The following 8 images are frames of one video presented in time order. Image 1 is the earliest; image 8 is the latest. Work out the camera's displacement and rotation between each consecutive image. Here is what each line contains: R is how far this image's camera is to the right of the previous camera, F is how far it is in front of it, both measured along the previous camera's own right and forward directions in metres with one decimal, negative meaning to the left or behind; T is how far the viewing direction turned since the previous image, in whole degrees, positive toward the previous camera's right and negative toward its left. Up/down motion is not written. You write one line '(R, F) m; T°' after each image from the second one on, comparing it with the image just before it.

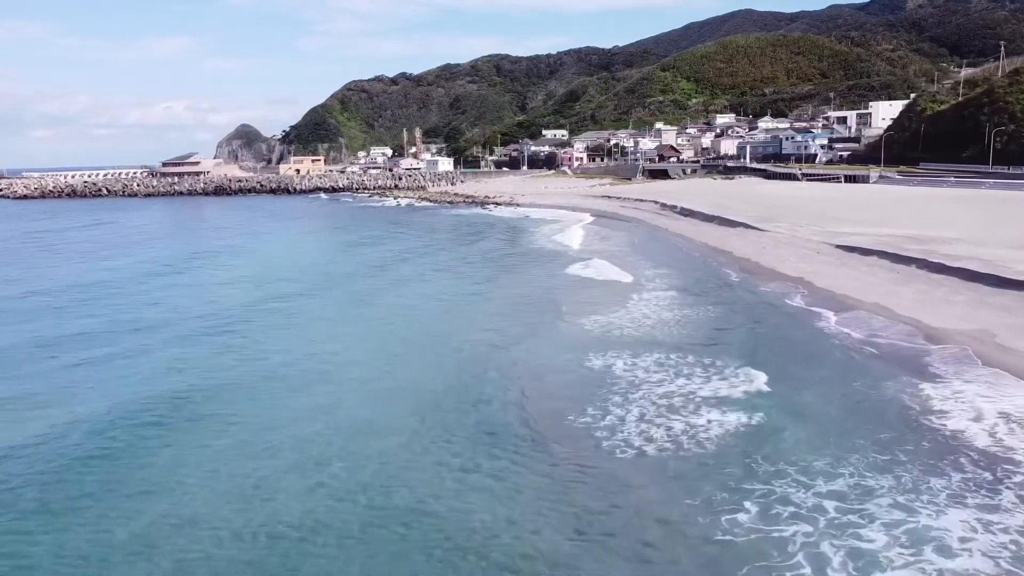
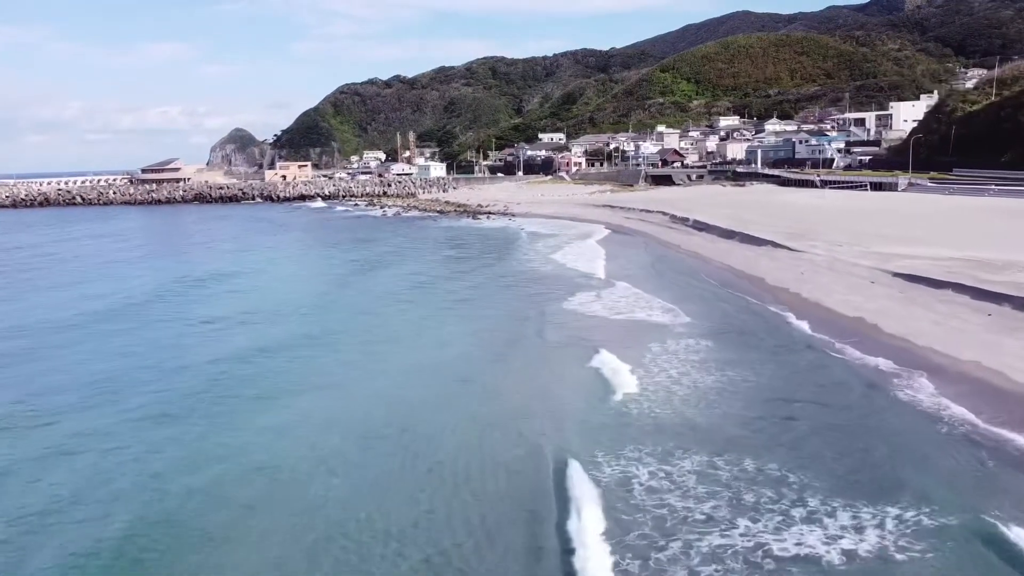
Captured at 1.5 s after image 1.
(+0.1, +3.2) m; 0°
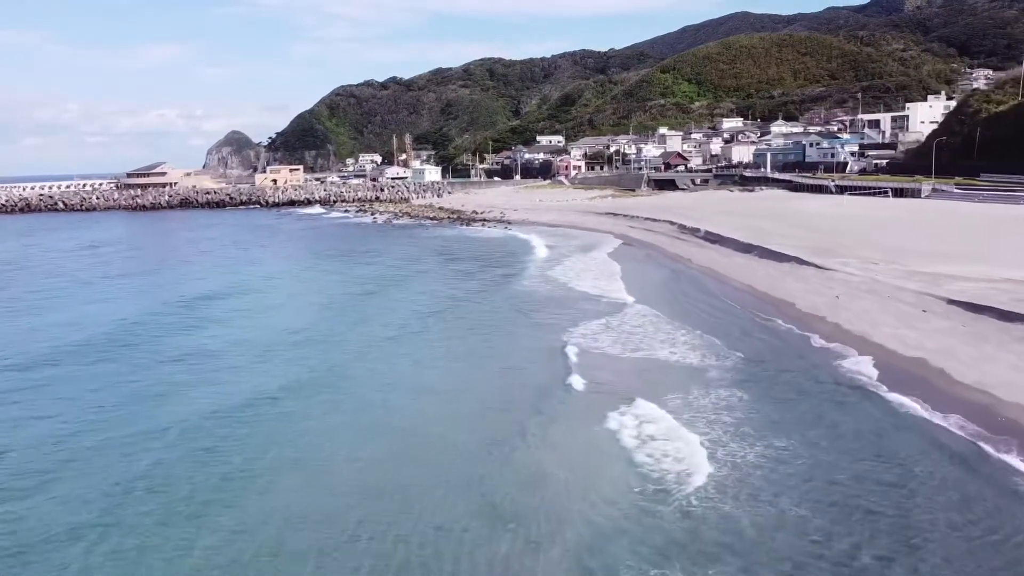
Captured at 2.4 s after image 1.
(+0.1, +2.1) m; 0°
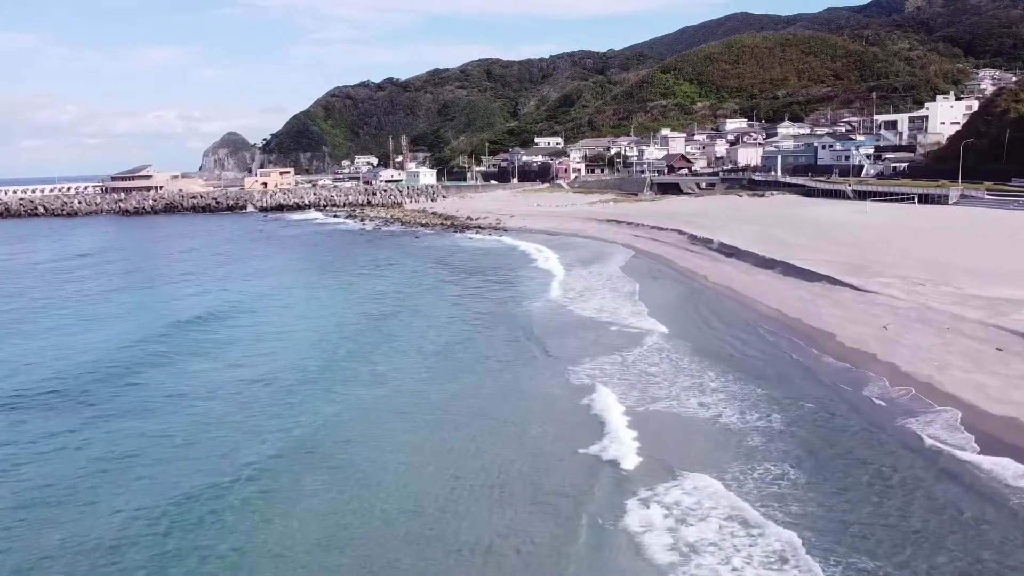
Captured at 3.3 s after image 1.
(+0.1, +2.2) m; 0°
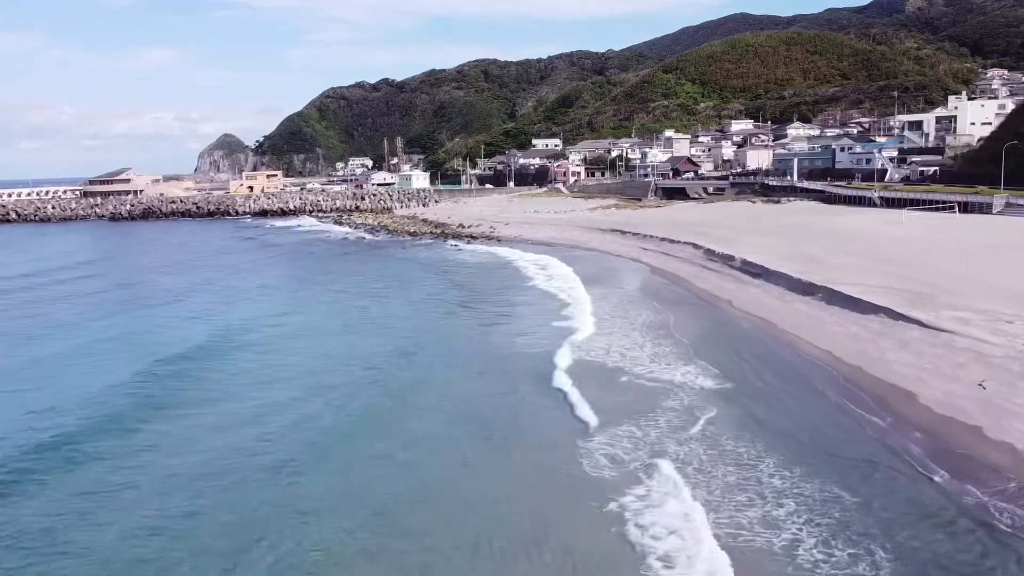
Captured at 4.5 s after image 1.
(+0.1, +2.9) m; 0°
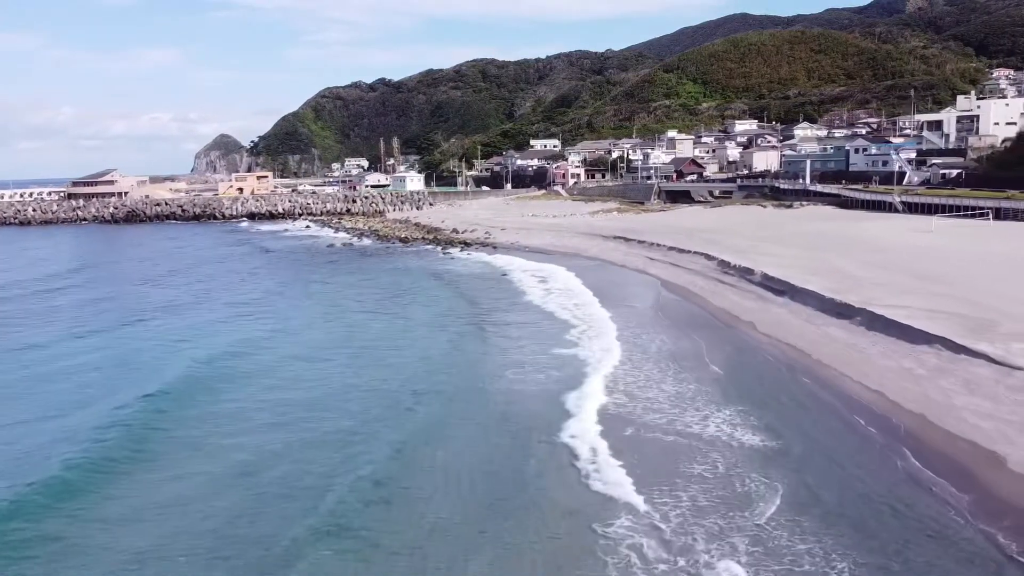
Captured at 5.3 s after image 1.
(+0.1, +2.0) m; 0°
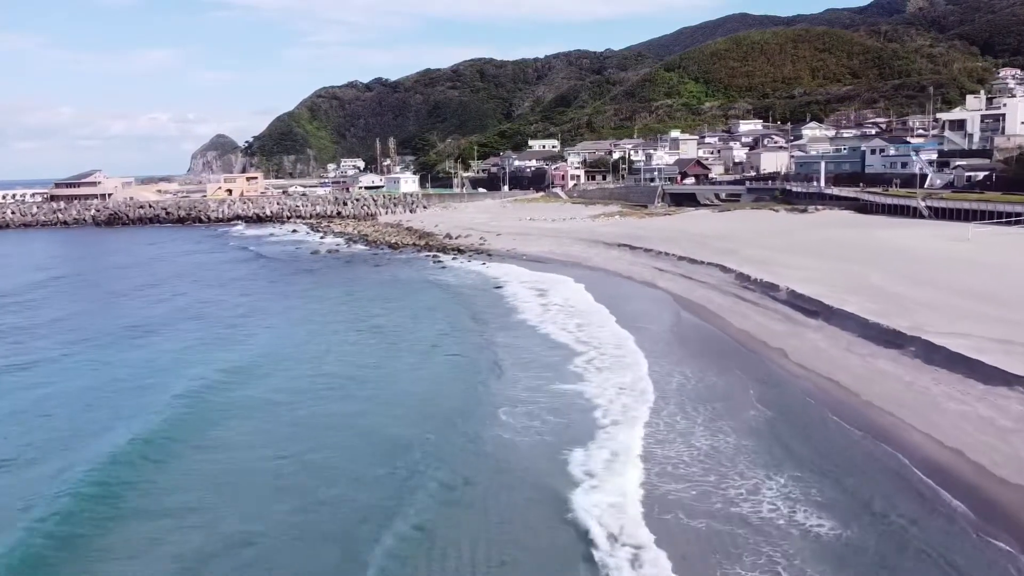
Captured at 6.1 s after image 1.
(+0.1, +2.0) m; 0°
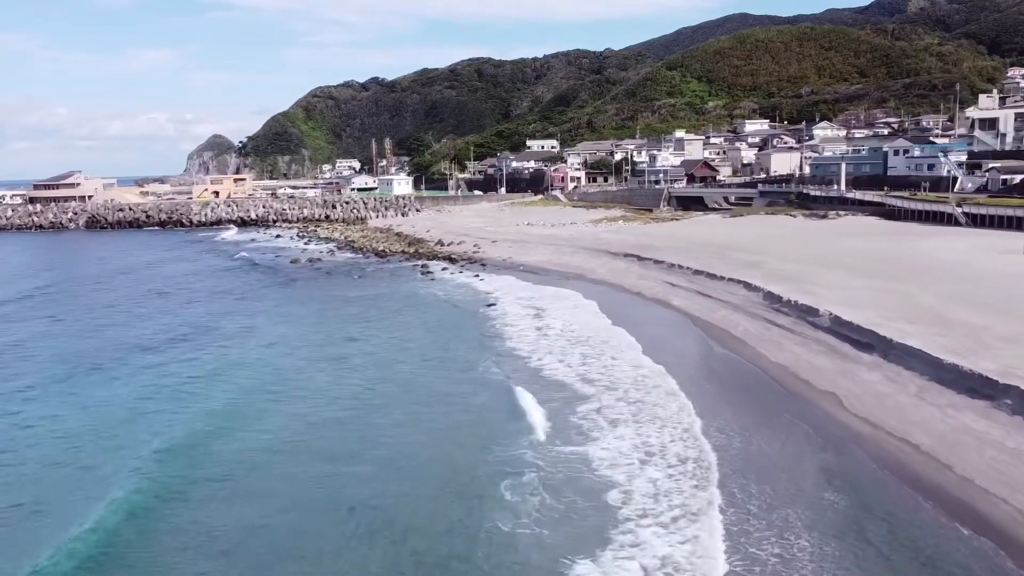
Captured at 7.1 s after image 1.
(+0.1, +2.3) m; 0°
